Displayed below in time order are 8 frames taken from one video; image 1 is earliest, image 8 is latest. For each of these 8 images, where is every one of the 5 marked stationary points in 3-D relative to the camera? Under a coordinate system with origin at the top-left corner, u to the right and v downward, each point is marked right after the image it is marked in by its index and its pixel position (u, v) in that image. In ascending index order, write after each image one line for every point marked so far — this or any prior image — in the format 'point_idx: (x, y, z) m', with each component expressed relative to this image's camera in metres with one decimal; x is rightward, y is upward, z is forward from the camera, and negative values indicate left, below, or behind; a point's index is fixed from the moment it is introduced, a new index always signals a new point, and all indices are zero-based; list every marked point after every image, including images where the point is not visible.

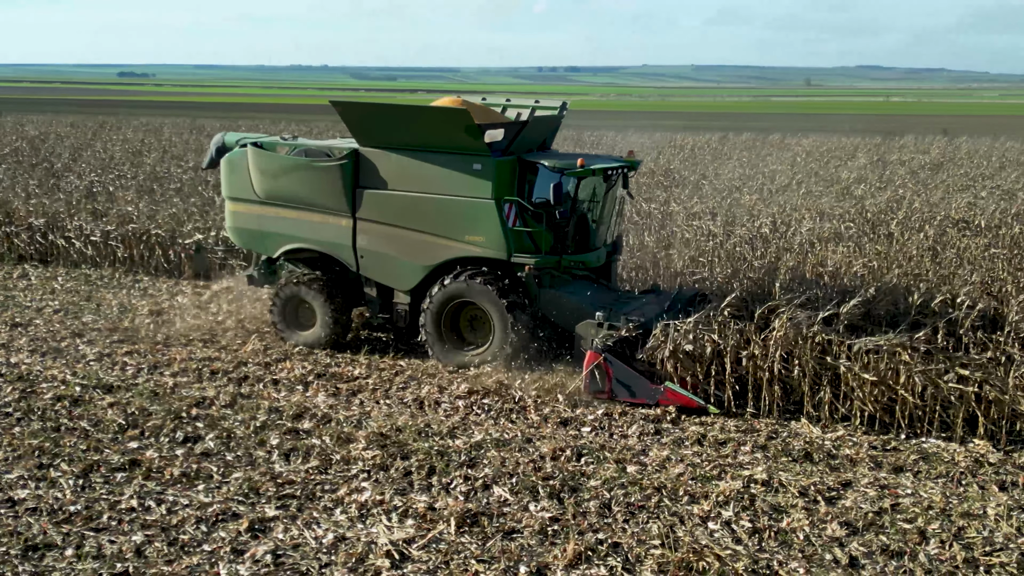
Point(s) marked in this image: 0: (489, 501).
0: (-0.1, -1.0, +5.1) m
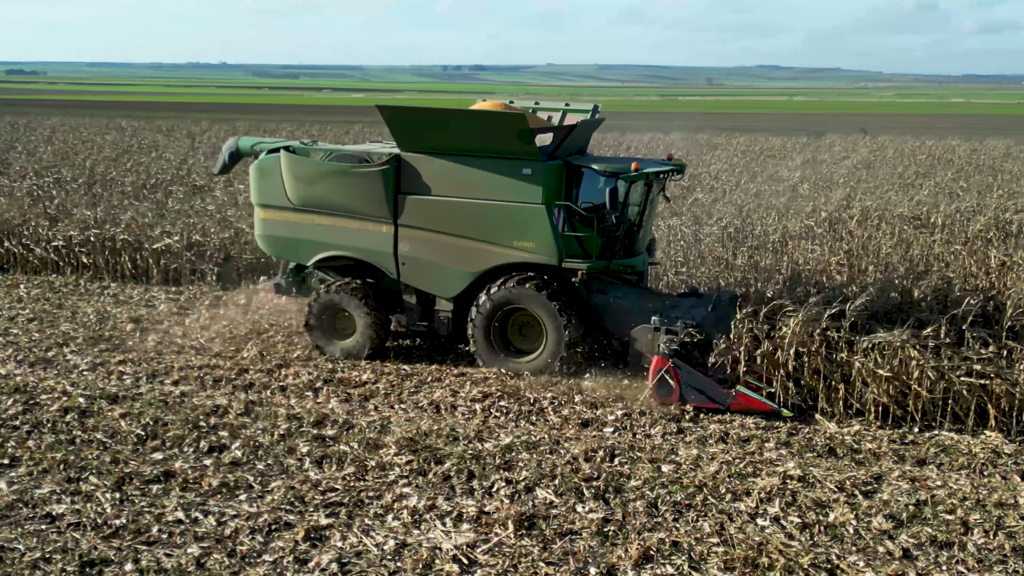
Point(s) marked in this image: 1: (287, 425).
0: (+0.1, -1.0, +5.1) m
1: (-1.2, -0.8, +6.3) m
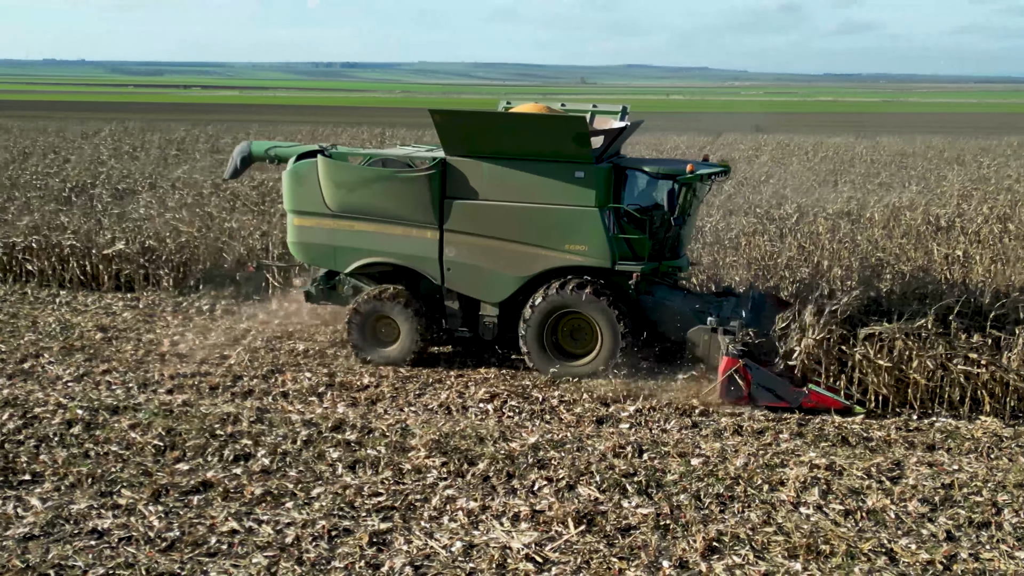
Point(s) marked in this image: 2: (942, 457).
0: (+0.3, -1.0, +5.2) m
1: (-1.1, -0.8, +6.2) m
2: (+2.2, -0.9, +5.9) m
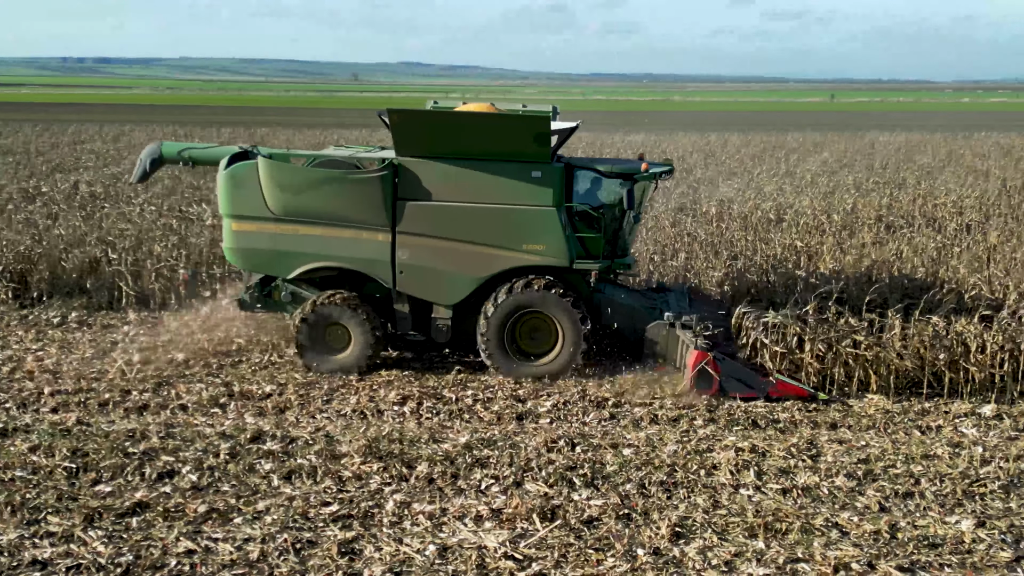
0: (+0.1, -1.0, +5.3) m
1: (-1.5, -0.8, +6.0) m
2: (+1.9, -0.8, +6.3) m
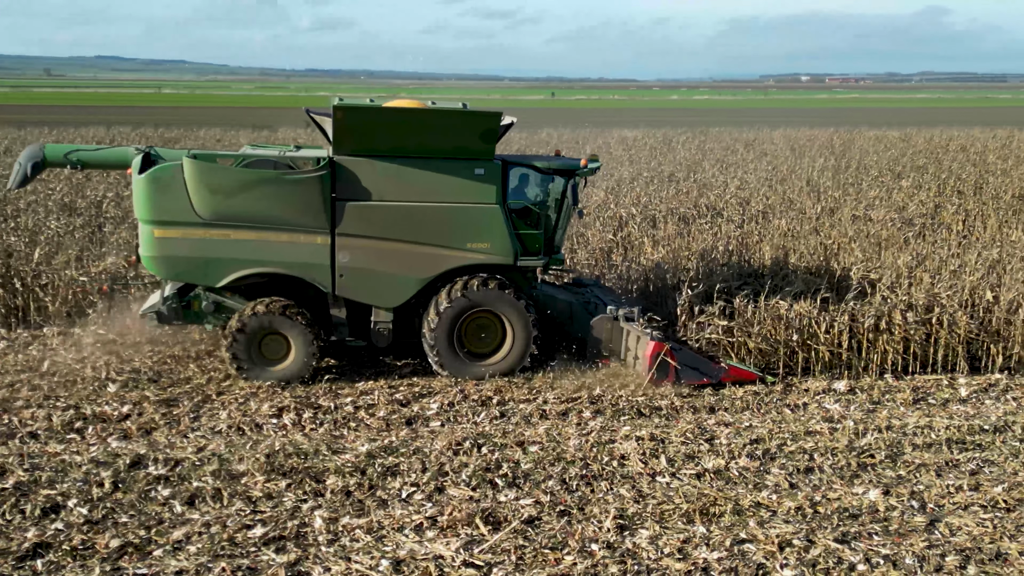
0: (-0.2, -1.0, +5.2) m
1: (-2.0, -0.9, +5.5) m
2: (+1.2, -0.7, +6.5) m
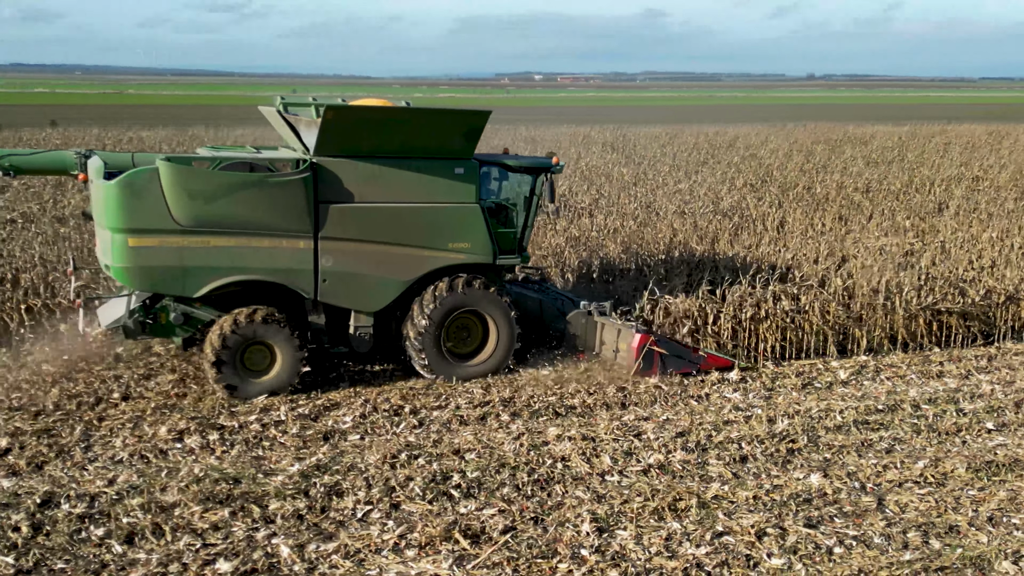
0: (-0.4, -1.0, +5.0) m
1: (-2.2, -1.0, +4.9) m
2: (+0.8, -0.7, +6.6) m
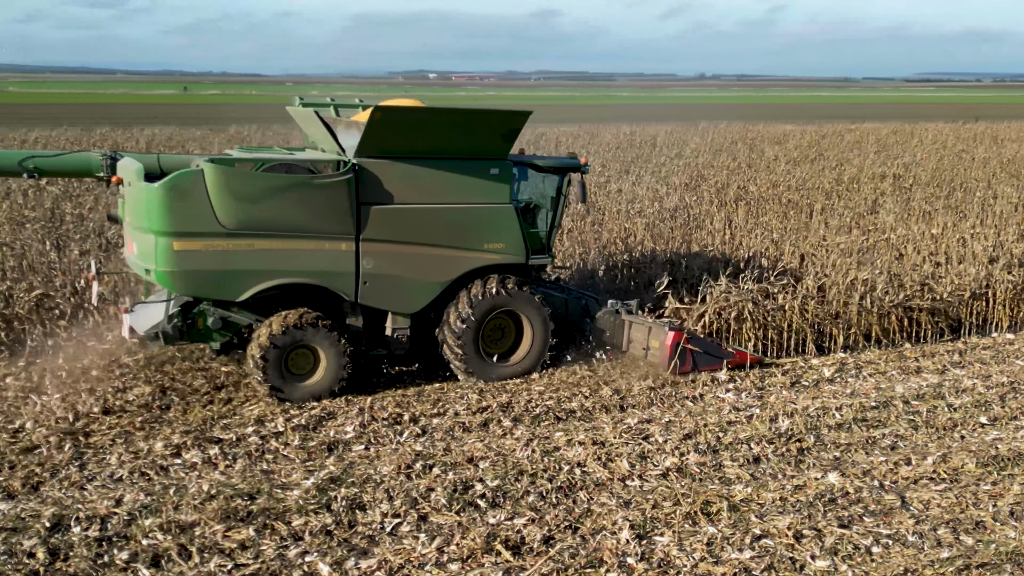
0: (-0.2, -1.0, +4.9) m
1: (-2.0, -1.0, +4.6) m
2: (+0.8, -0.7, +6.6) m
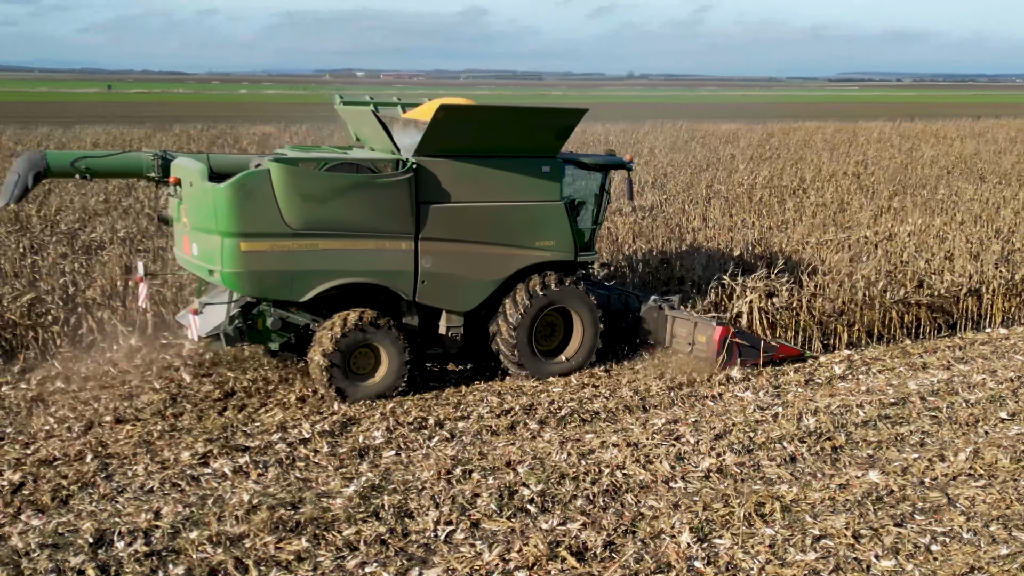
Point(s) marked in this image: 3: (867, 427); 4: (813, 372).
0: (0.0, -1.0, +4.8) m
1: (-1.8, -1.1, +4.4) m
2: (+0.9, -0.7, +6.5) m
3: (+2.0, -0.8, +6.4) m
4: (+2.0, -0.6, +7.6) m
